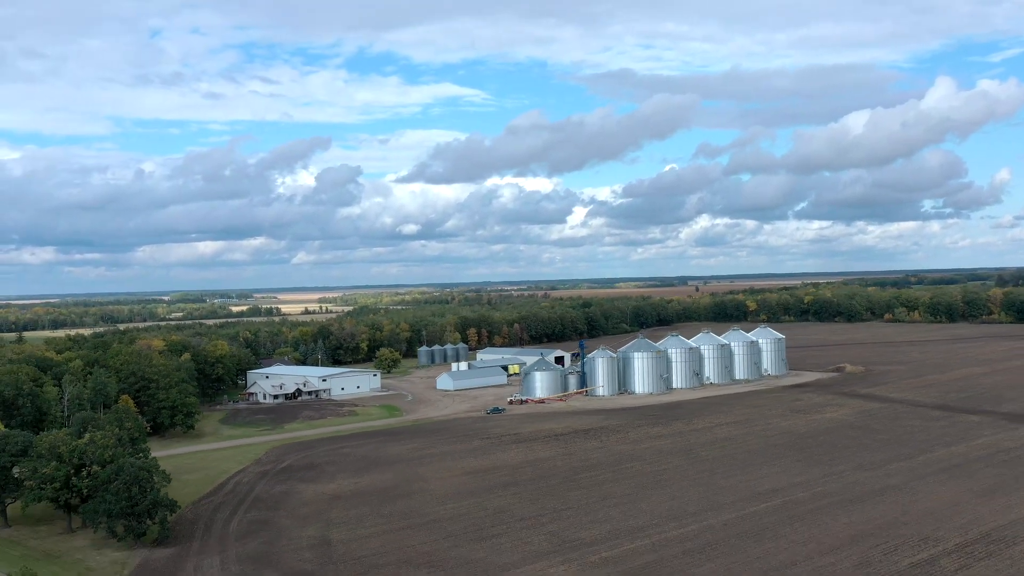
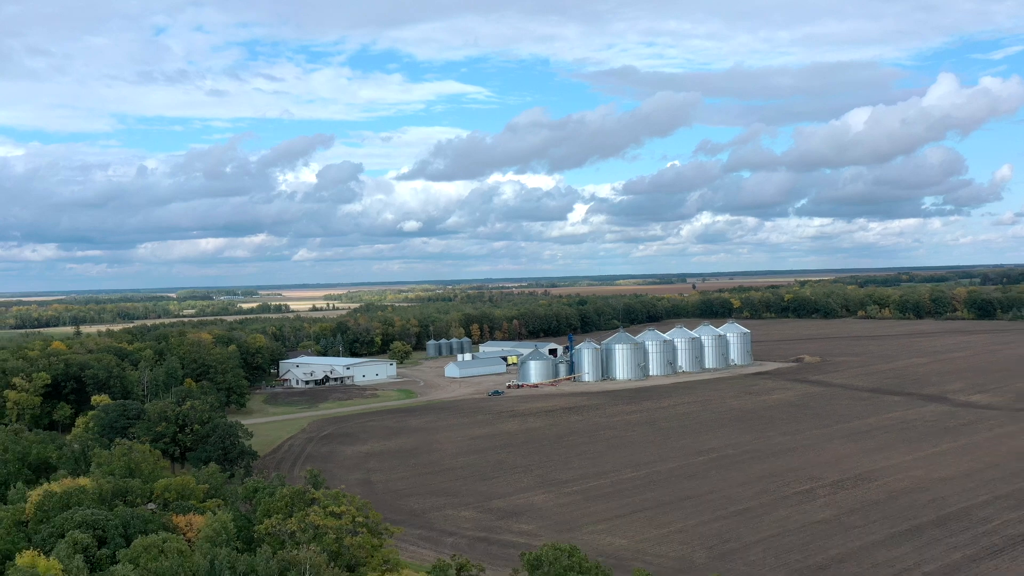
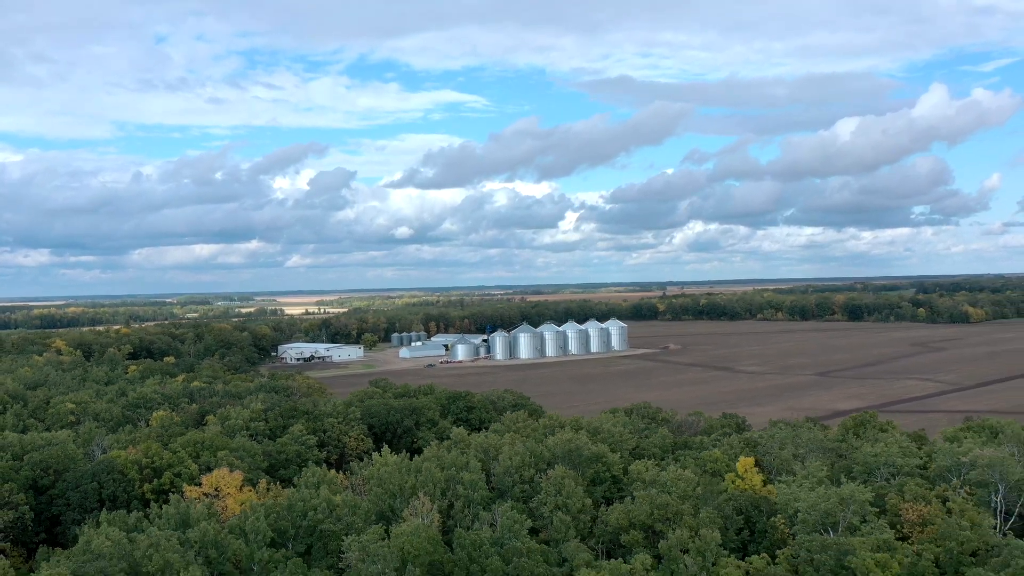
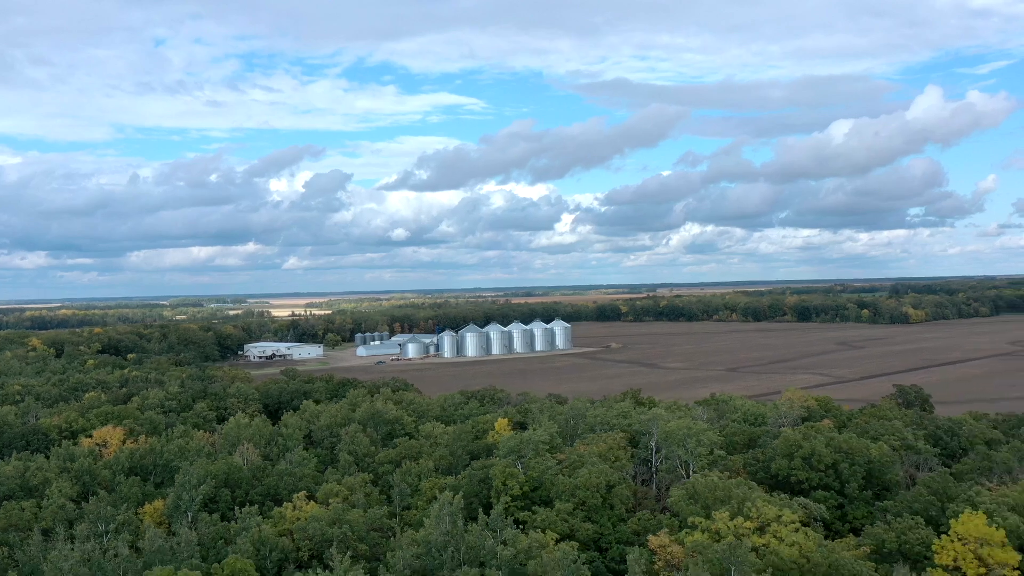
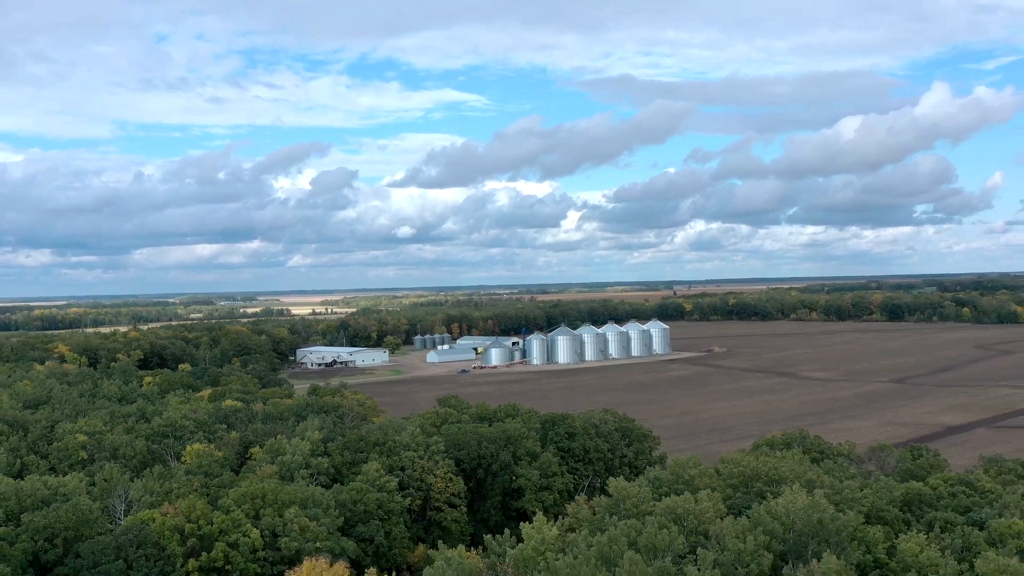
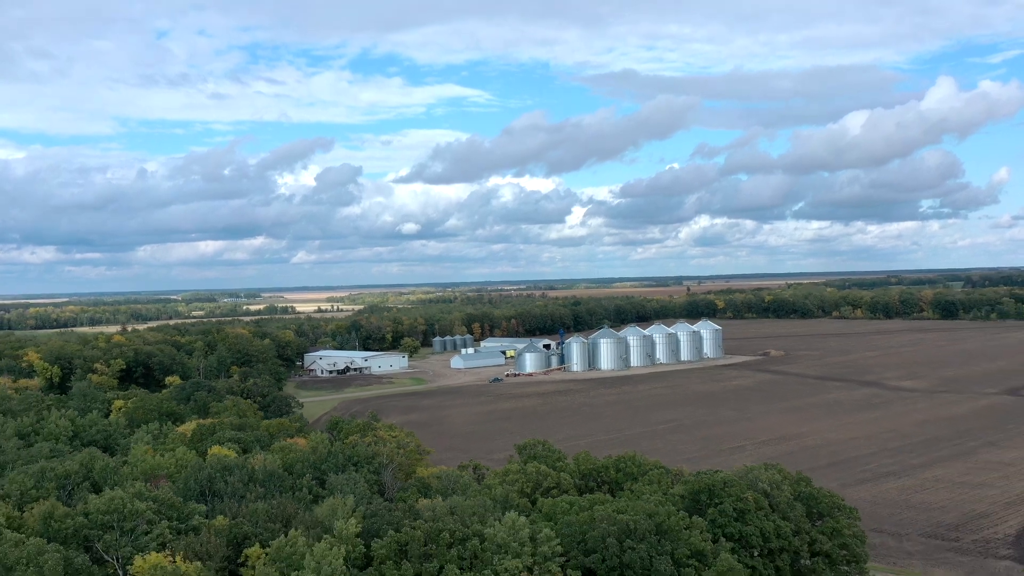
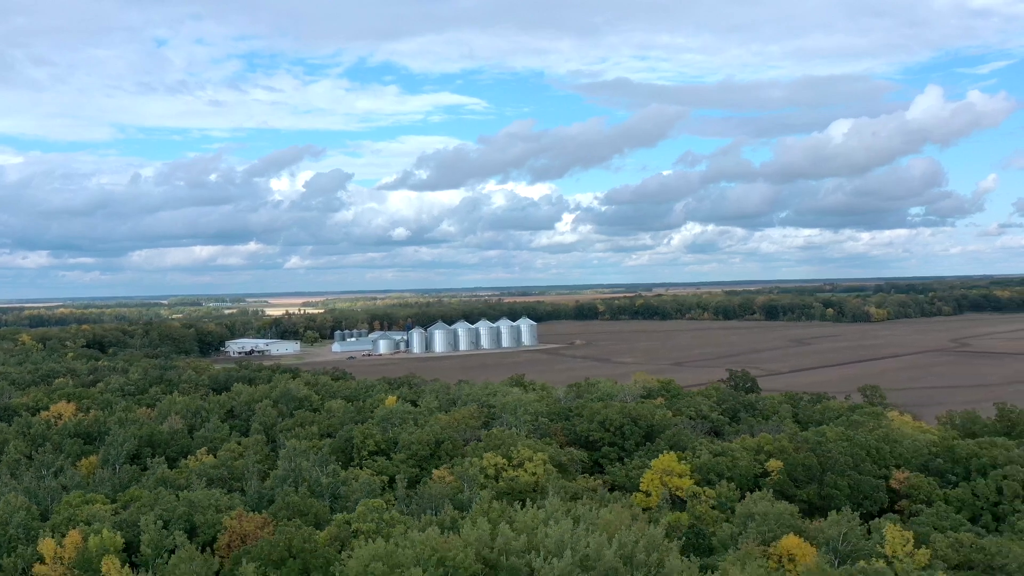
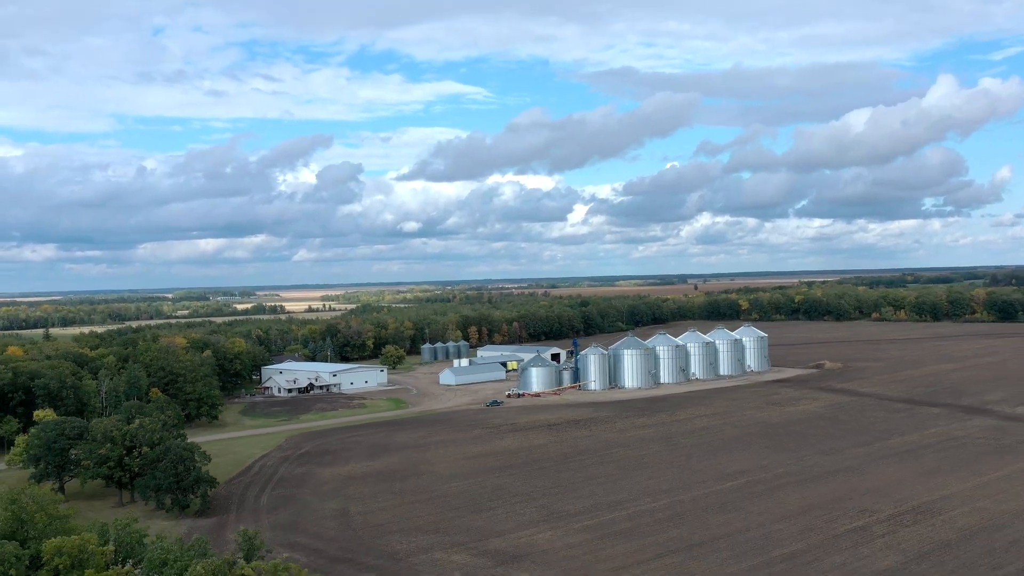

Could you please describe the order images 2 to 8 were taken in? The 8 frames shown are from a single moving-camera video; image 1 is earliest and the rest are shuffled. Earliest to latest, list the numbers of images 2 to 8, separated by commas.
8, 2, 6, 5, 3, 4, 7
